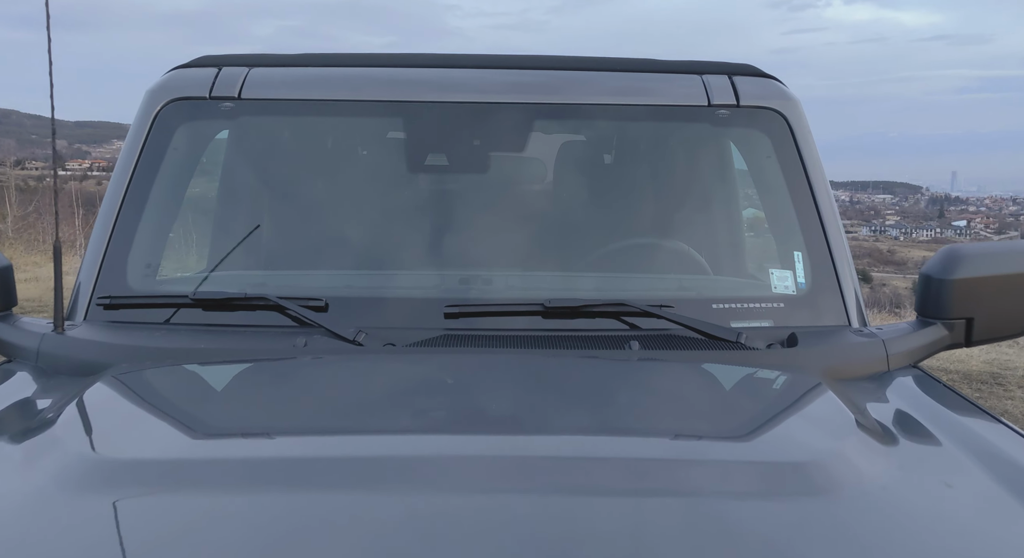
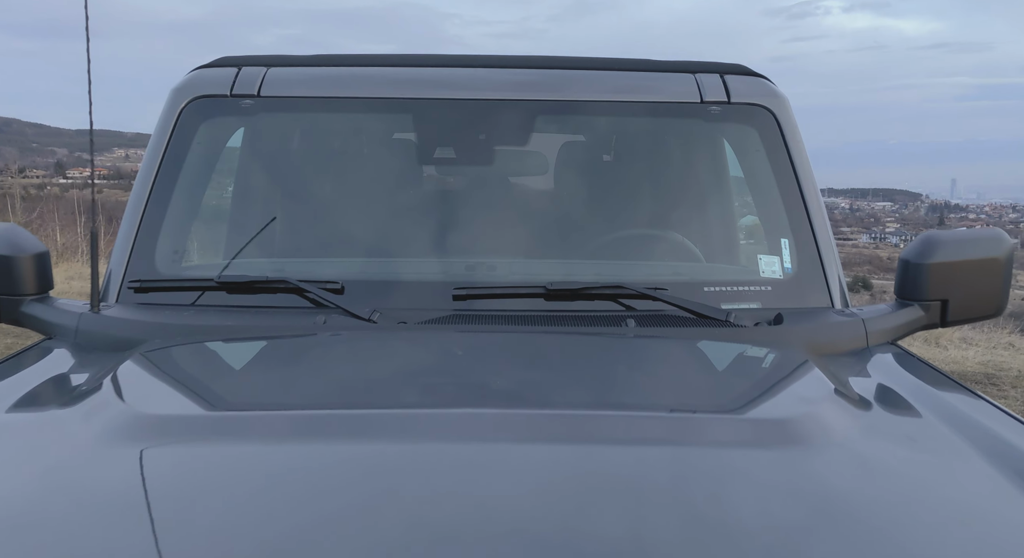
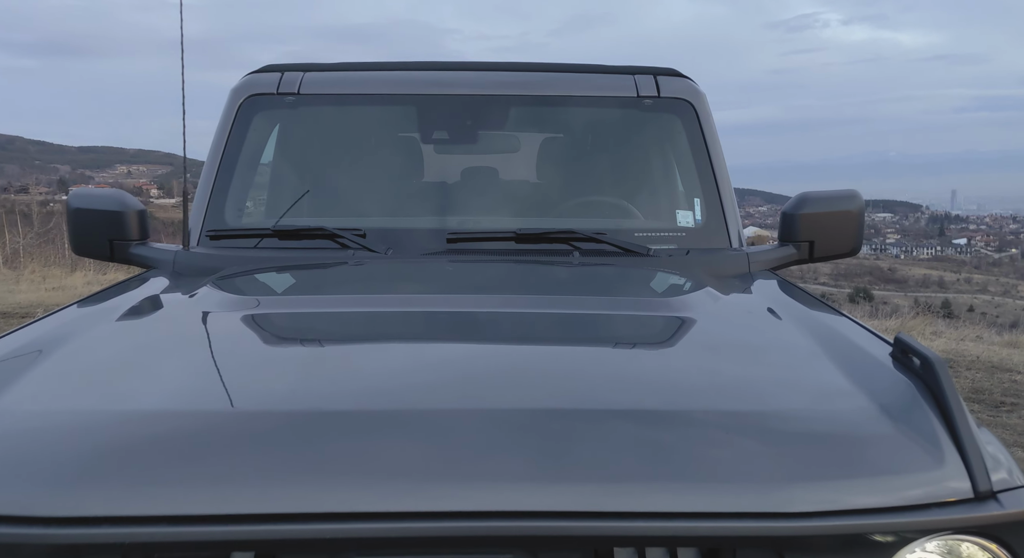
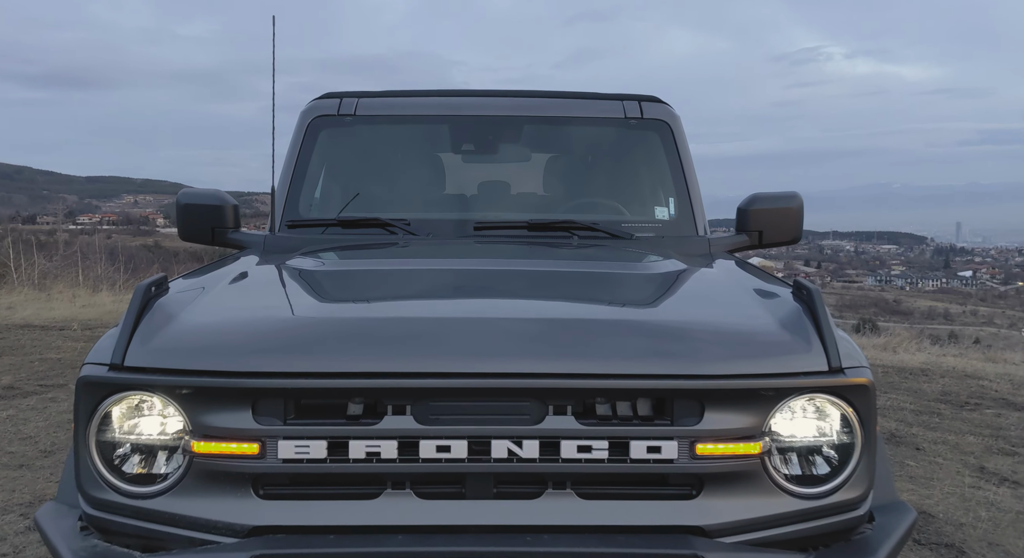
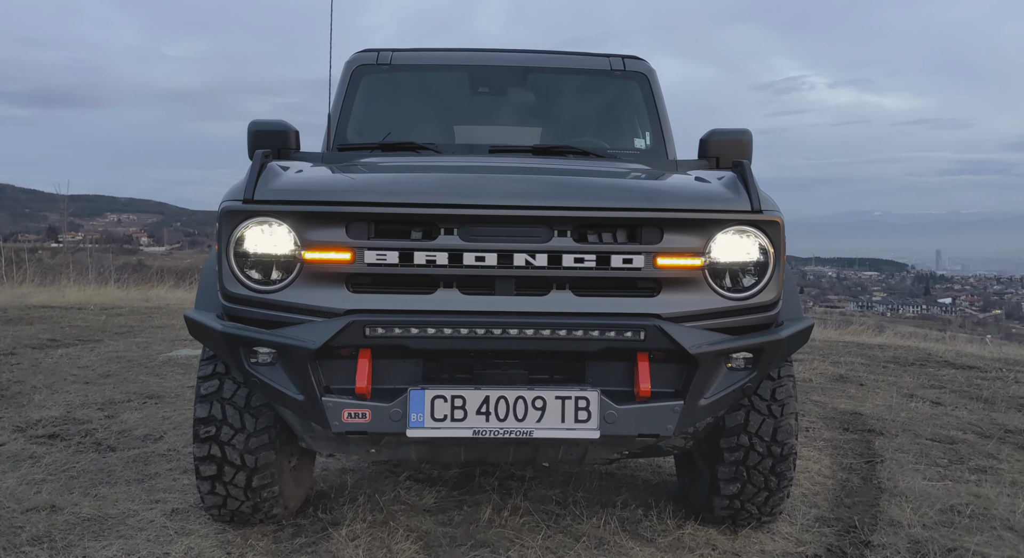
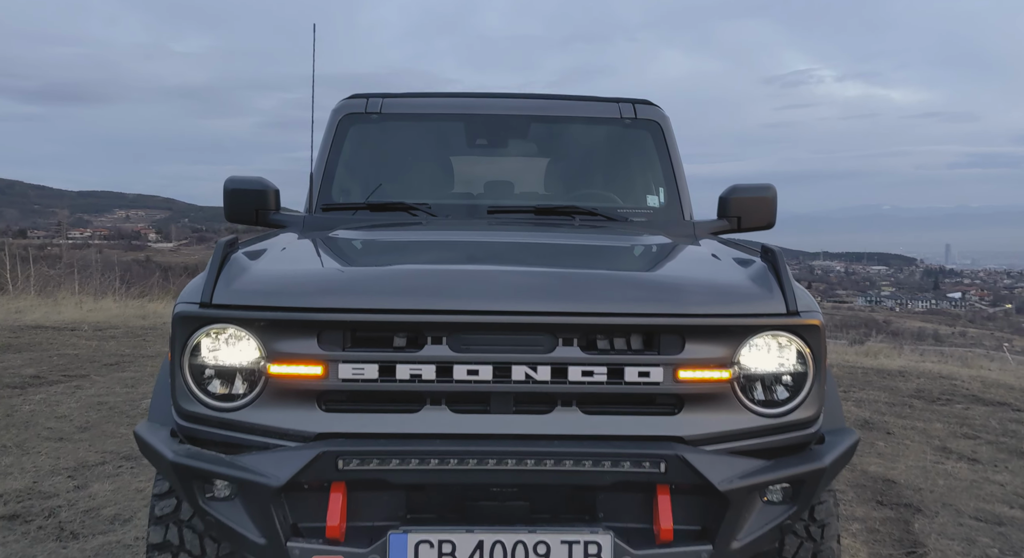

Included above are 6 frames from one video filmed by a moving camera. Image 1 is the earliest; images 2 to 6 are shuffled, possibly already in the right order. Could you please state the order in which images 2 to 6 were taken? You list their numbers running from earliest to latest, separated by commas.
2, 3, 4, 6, 5
